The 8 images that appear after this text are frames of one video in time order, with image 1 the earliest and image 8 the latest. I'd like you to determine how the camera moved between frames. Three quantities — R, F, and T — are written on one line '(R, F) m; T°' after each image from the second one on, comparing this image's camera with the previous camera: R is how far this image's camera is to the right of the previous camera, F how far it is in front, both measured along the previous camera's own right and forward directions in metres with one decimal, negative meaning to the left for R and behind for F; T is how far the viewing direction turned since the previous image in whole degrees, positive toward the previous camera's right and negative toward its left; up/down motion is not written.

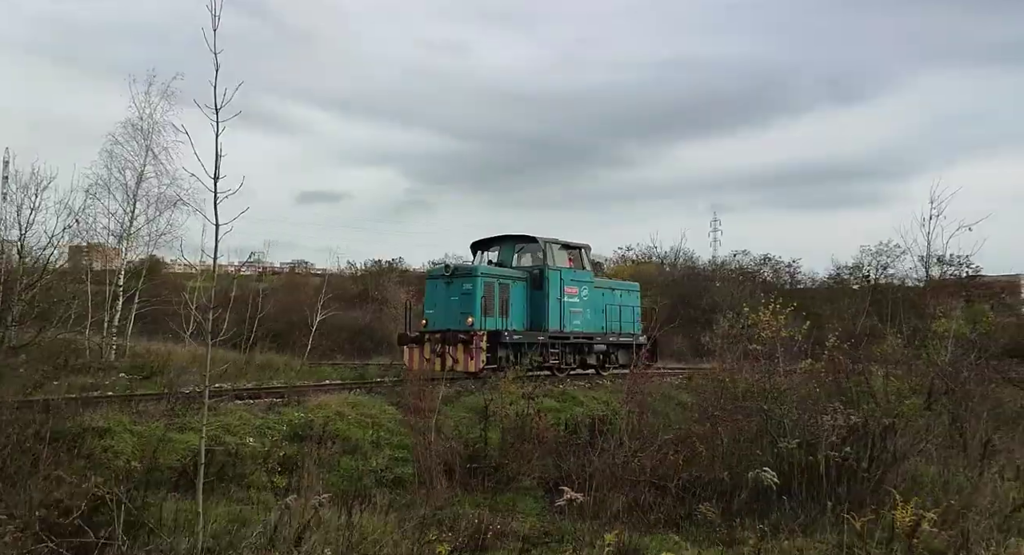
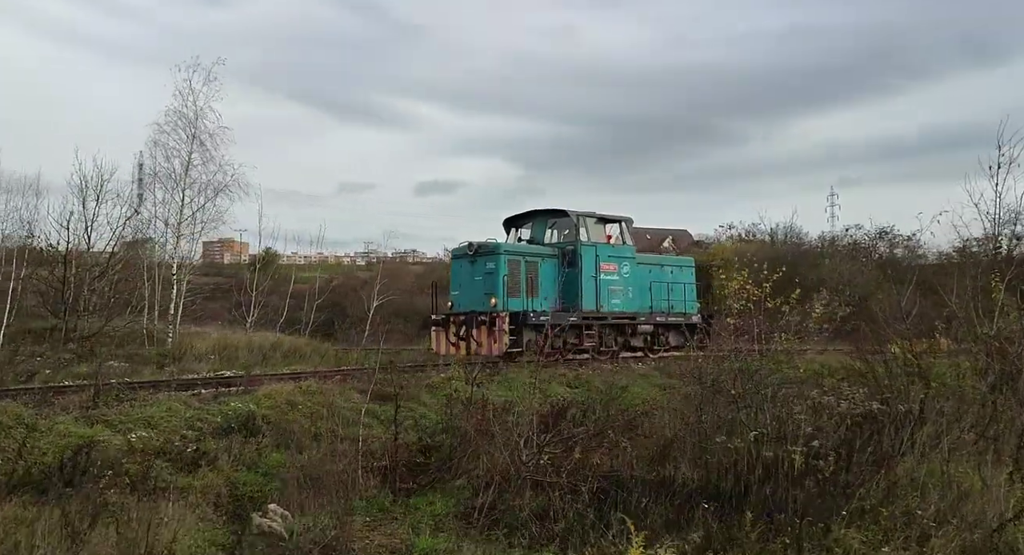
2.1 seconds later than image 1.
(+1.7, +1.4) m; -5°
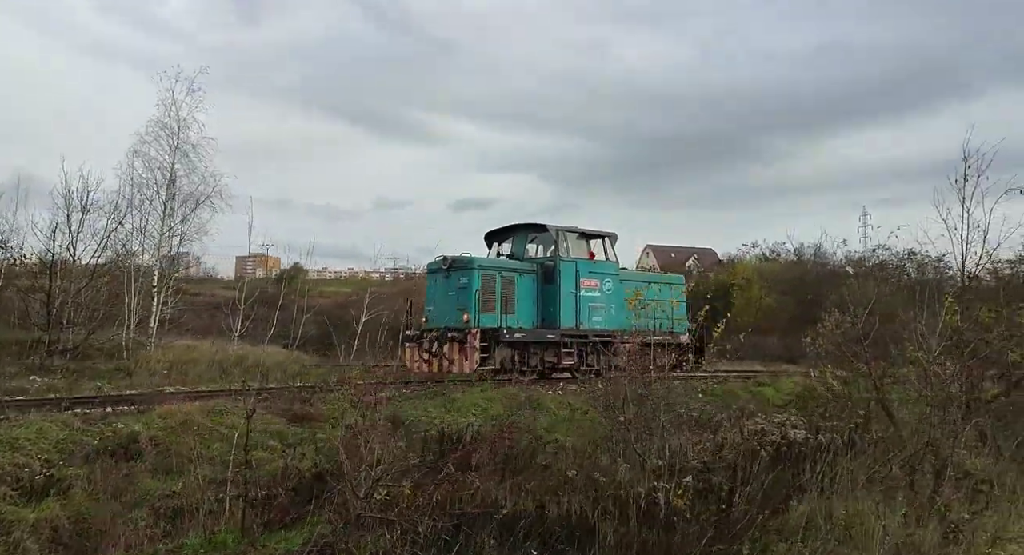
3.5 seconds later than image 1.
(+1.3, +0.9) m; -1°
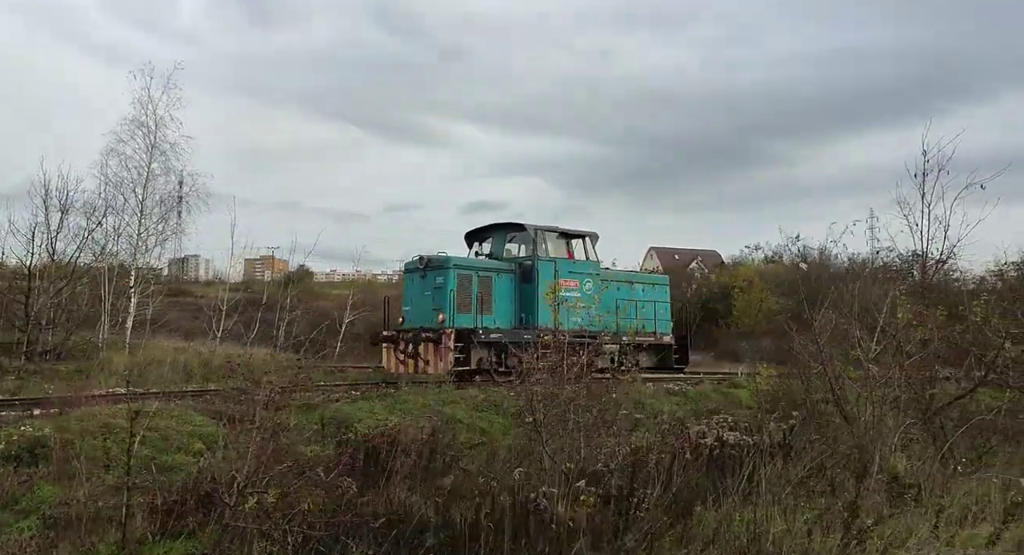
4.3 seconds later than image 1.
(+0.9, +0.5) m; 0°
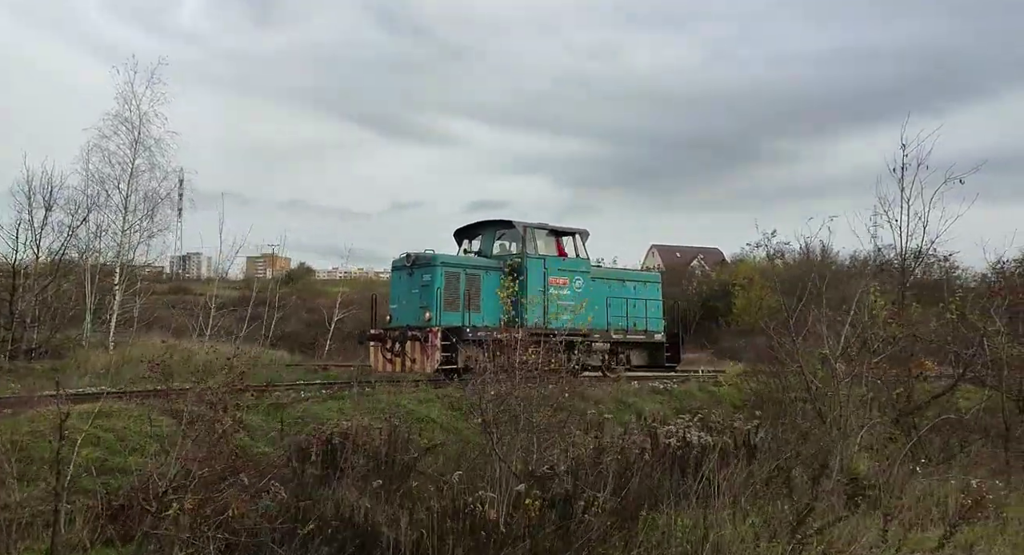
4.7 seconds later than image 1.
(+0.4, +0.4) m; 0°
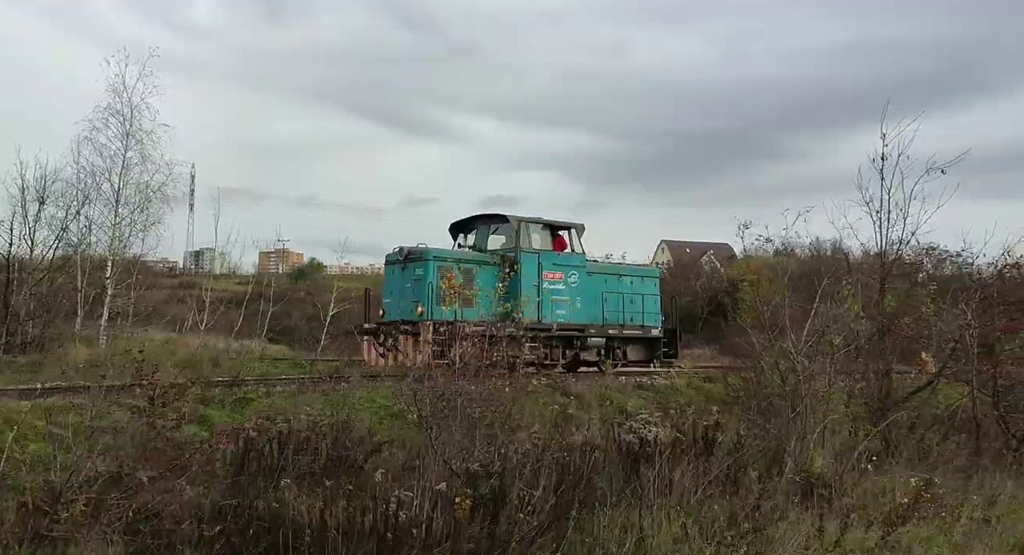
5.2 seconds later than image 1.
(+0.4, +0.2) m; 0°
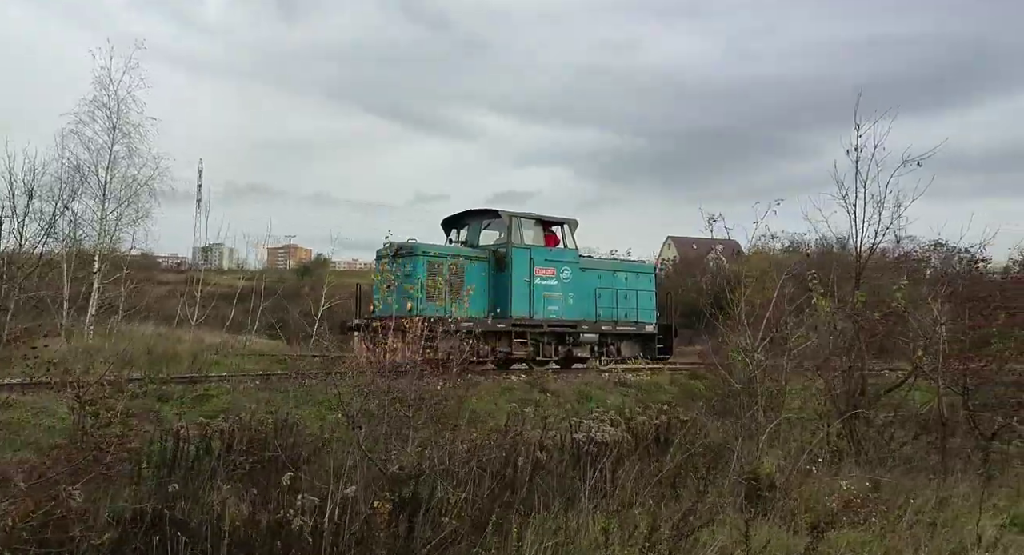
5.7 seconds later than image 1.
(+0.4, +0.2) m; 0°
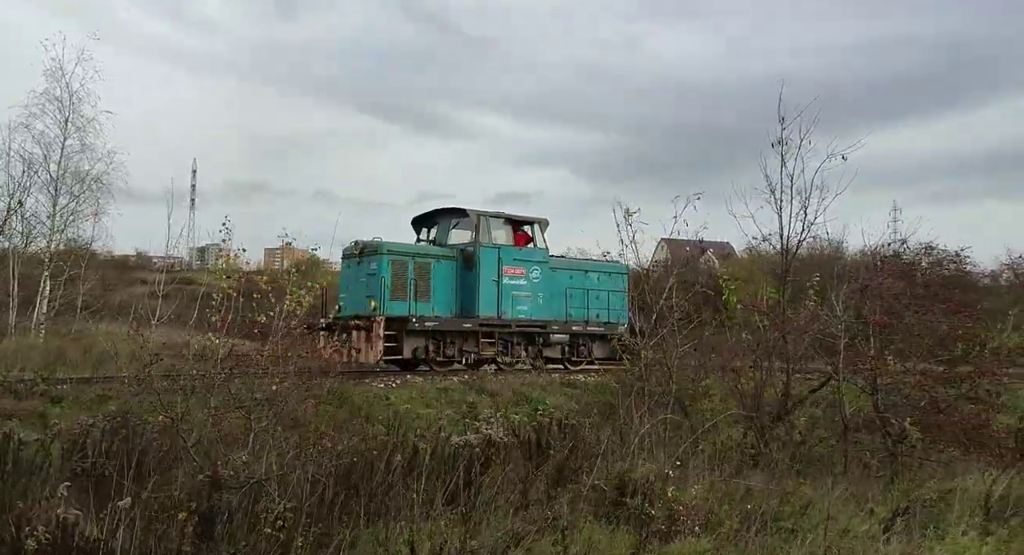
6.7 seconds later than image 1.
(+0.8, +0.3) m; +1°
